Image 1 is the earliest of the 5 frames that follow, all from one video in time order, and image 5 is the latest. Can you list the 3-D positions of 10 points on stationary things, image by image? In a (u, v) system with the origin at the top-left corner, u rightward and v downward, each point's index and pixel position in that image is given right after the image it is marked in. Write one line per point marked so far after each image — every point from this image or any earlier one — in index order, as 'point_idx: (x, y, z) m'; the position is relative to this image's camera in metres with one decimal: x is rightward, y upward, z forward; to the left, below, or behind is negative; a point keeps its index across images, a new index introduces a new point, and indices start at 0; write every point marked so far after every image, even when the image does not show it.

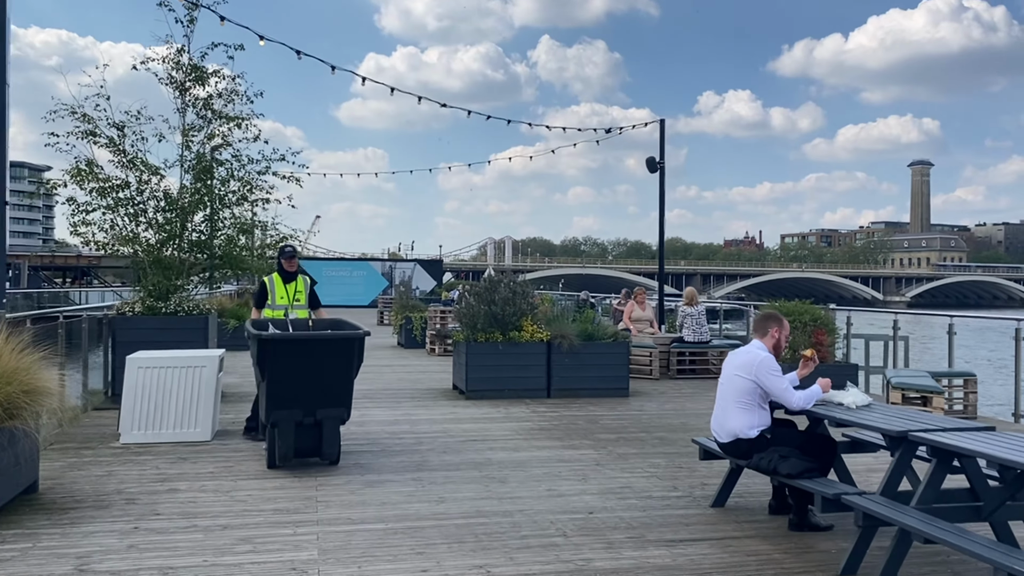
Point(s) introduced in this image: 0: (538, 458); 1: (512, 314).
0: (+0.2, -1.4, +6.9) m
1: (0.0, -0.3, +10.2) m
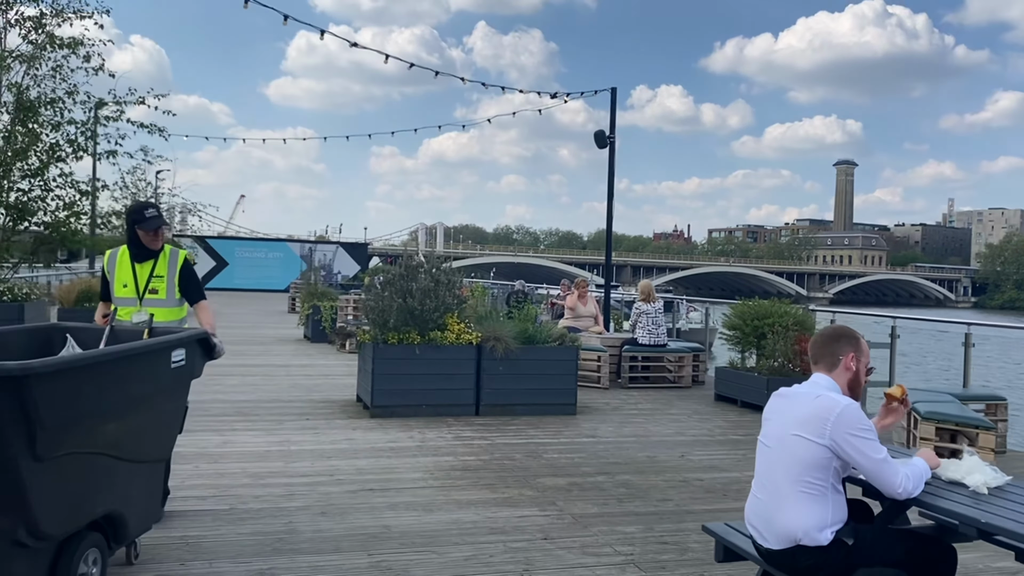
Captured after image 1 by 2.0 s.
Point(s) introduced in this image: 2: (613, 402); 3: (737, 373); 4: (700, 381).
0: (-0.3, -1.3, +4.7) m
1: (-0.7, -0.2, +8.0) m
2: (+1.1, -1.3, +9.5) m
3: (+2.6, -1.0, +9.7) m
4: (+2.4, -1.2, +11.2) m
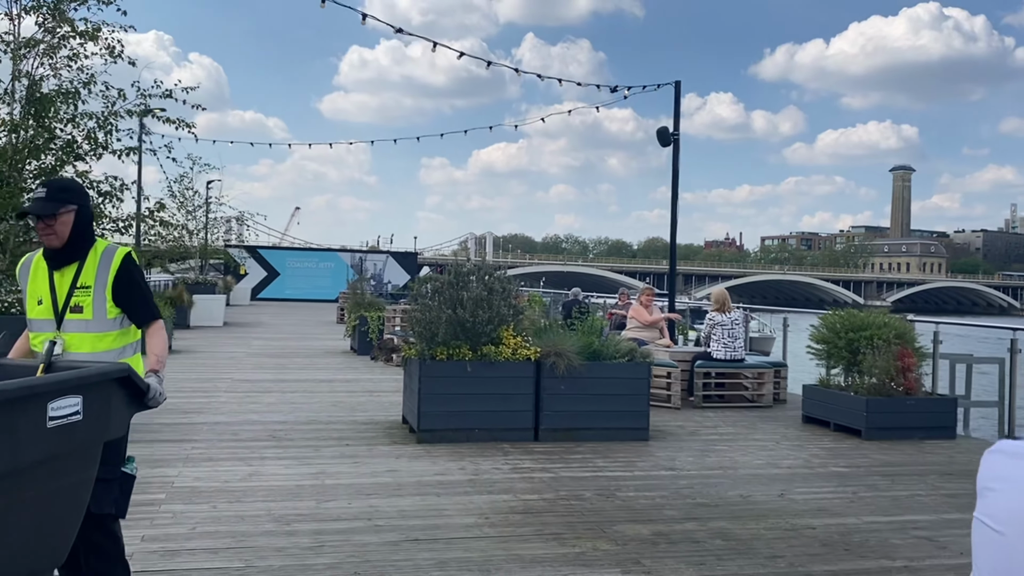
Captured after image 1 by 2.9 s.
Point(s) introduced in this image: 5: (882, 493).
0: (+0.1, -1.3, +3.8) m
1: (-0.2, -0.3, +7.1) m
2: (+1.7, -1.3, +8.4) m
3: (+3.2, -1.1, +8.6) m
4: (+3.2, -1.3, +10.1) m
5: (+2.6, -1.4, +6.0) m
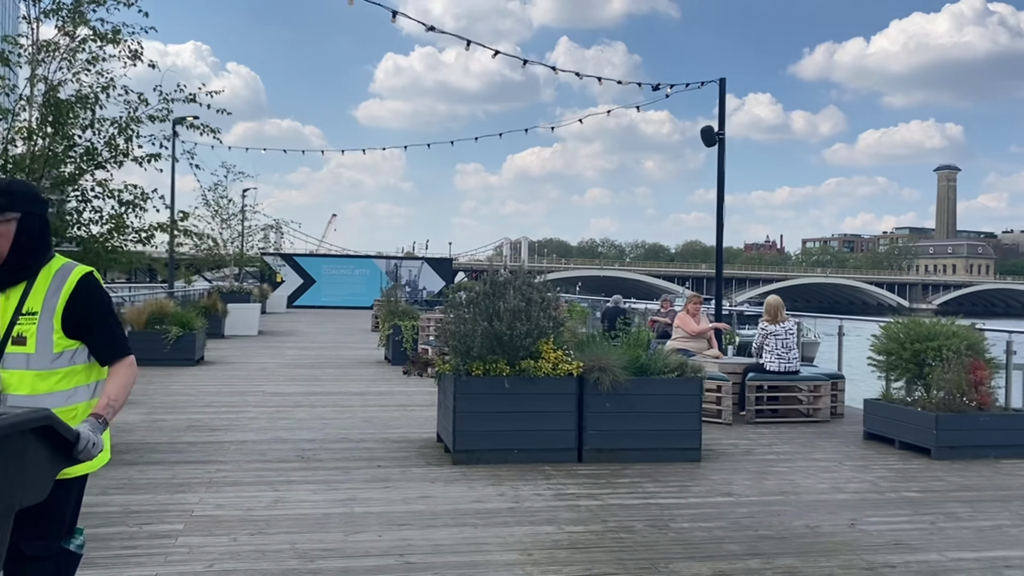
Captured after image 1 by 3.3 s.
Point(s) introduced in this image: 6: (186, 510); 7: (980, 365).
0: (+0.2, -1.4, +3.3) m
1: (+0.1, -0.4, +6.6) m
2: (+2.1, -1.4, +7.9) m
3: (+3.6, -1.1, +8.0) m
4: (+3.6, -1.4, +9.5) m
5: (+2.9, -1.5, +5.5) m
6: (-2.0, -1.3, +5.2) m
7: (+4.2, -0.7, +7.6) m
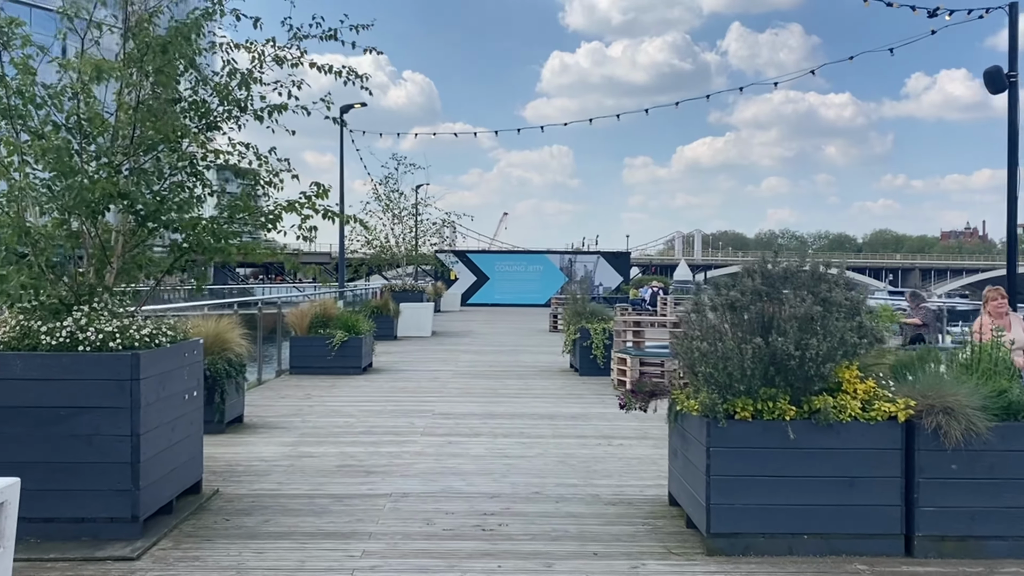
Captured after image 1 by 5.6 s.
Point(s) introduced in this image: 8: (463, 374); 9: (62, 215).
0: (+1.0, -1.4, +0.9) m
1: (+1.5, -0.3, +4.2) m
2: (+3.7, -1.4, +5.0) m
3: (+5.2, -1.0, +4.9) m
4: (+5.5, -1.3, +6.3) m
5: (+4.0, -1.4, +2.5) m
6: (-0.8, -1.4, +3.2) m
7: (+5.7, -0.6, +4.4) m
8: (-0.7, -1.2, +12.0) m
9: (-2.6, +0.5, +5.0) m
